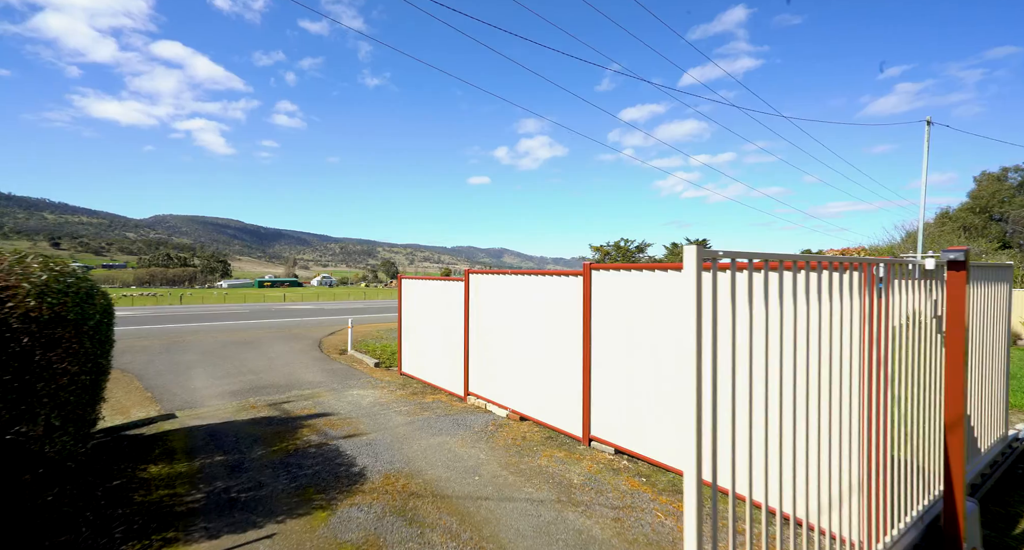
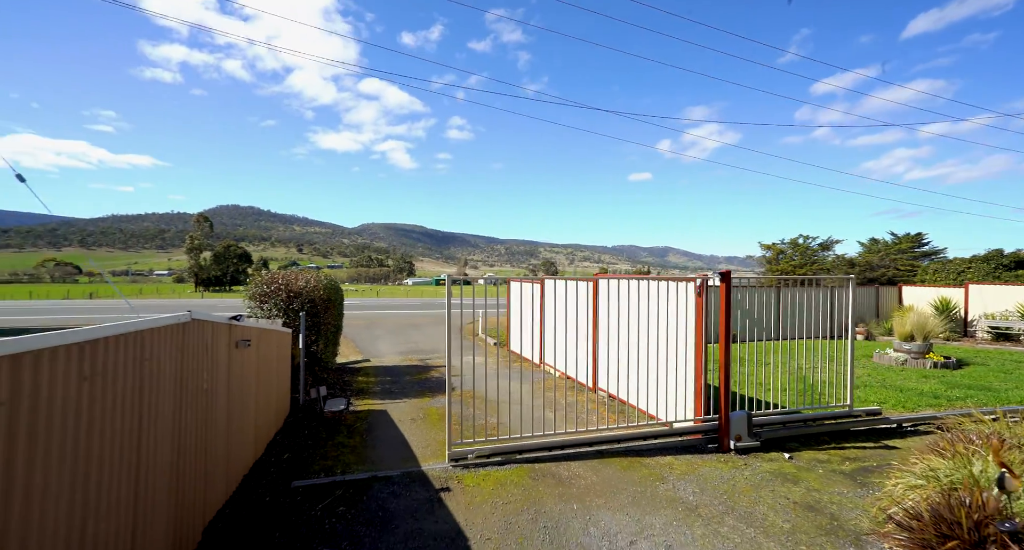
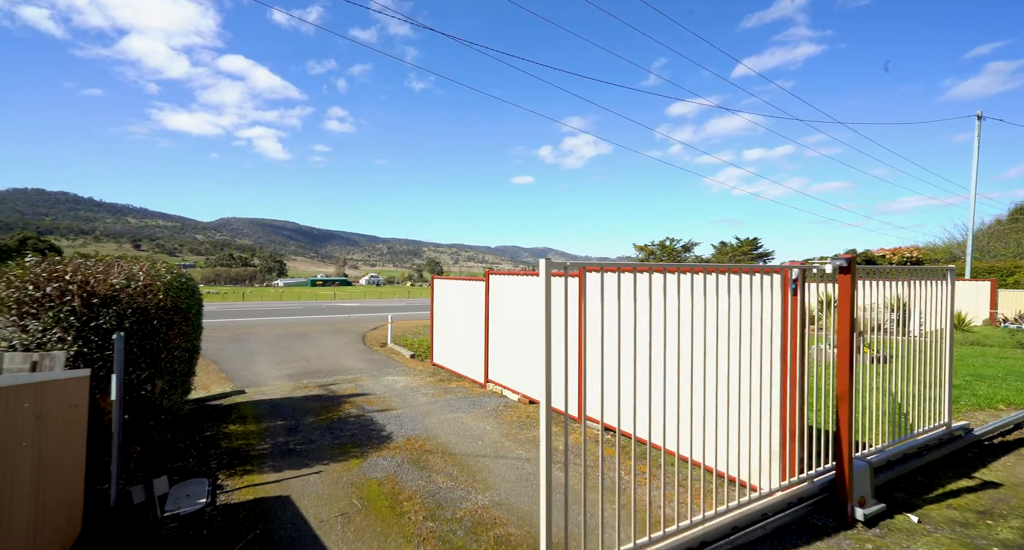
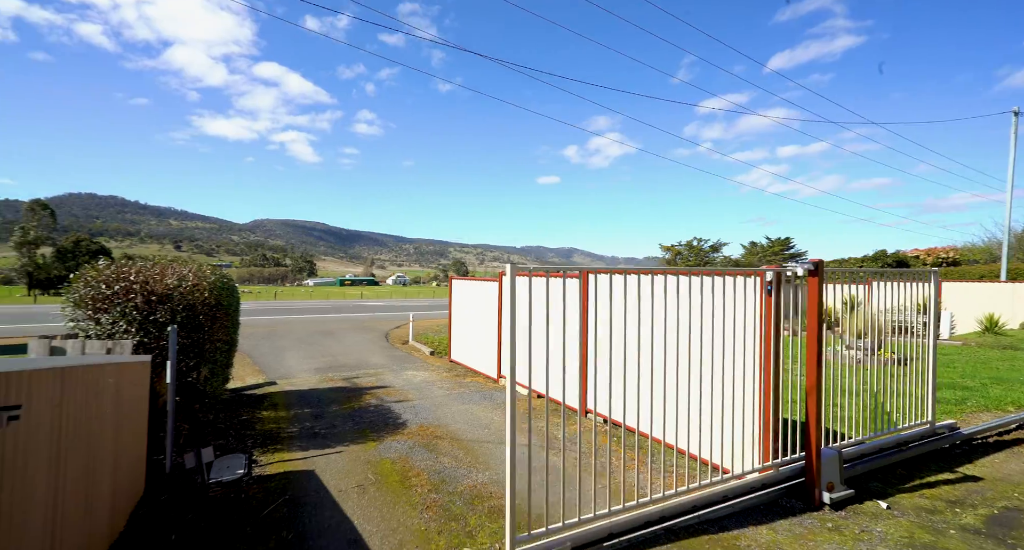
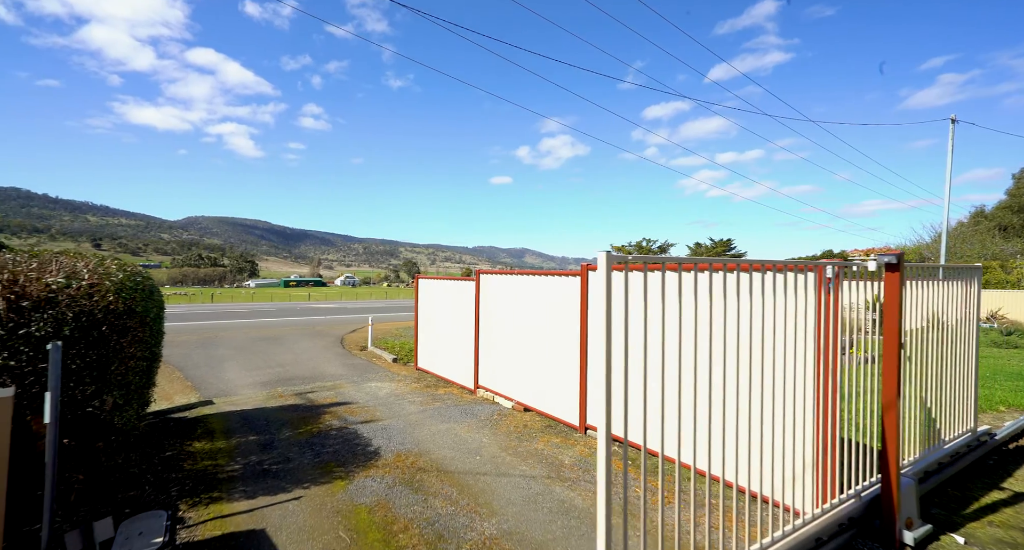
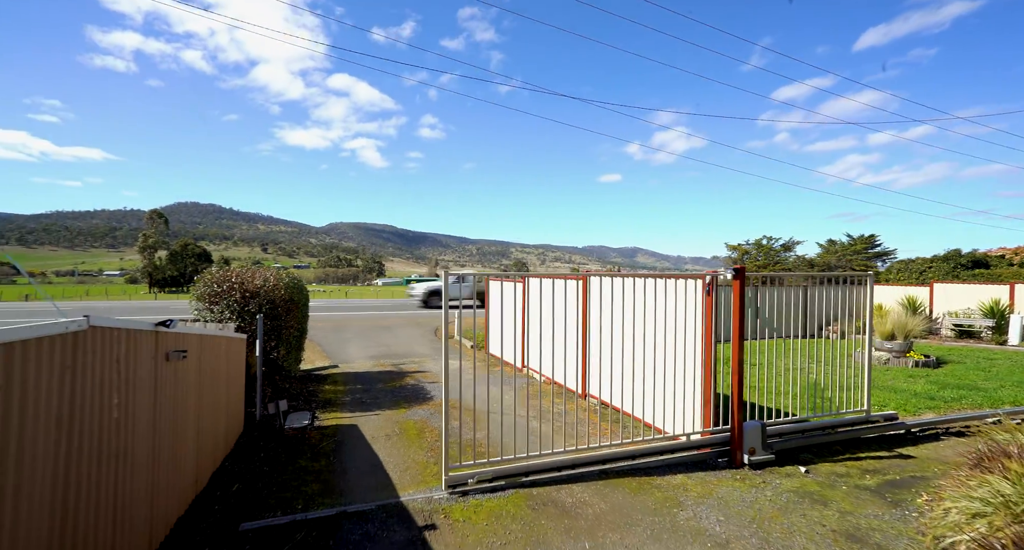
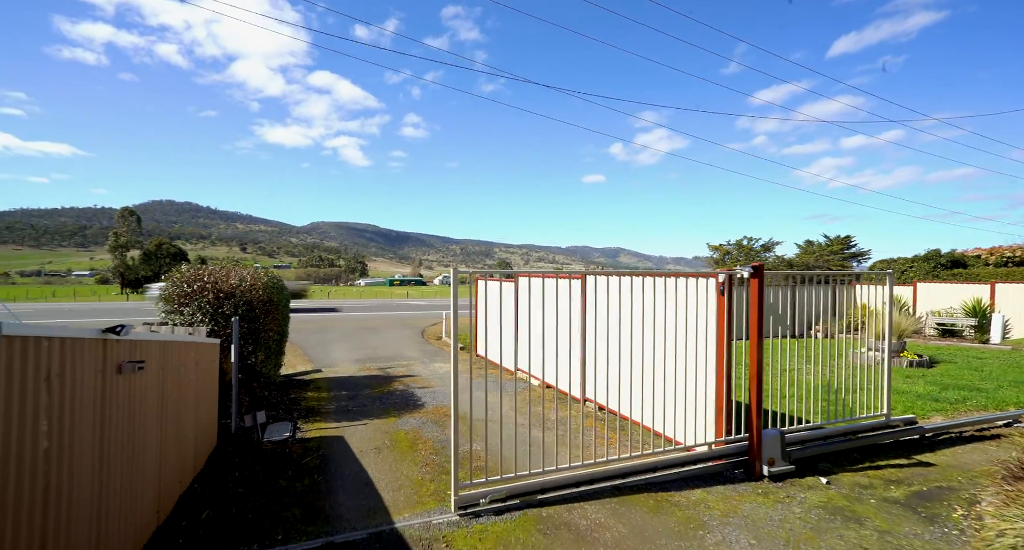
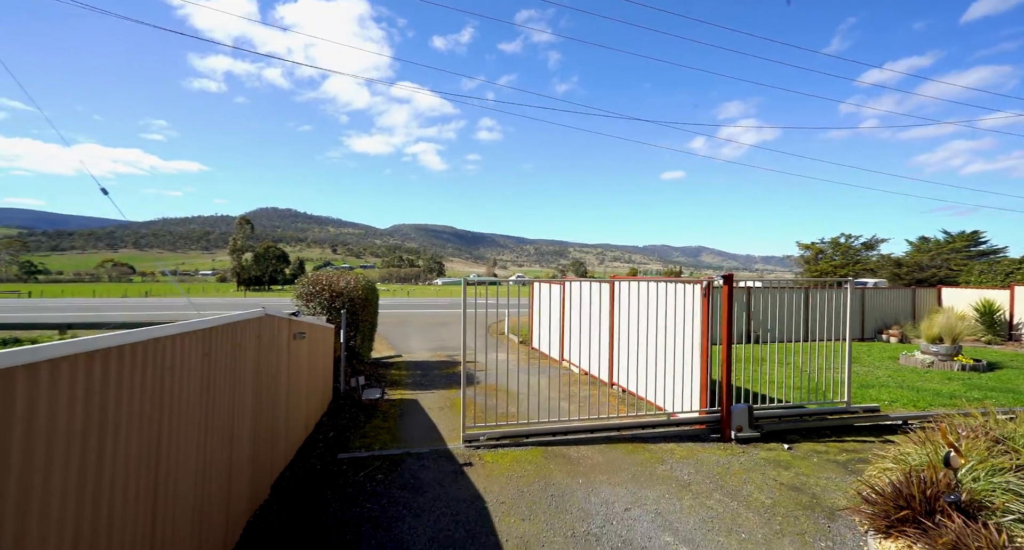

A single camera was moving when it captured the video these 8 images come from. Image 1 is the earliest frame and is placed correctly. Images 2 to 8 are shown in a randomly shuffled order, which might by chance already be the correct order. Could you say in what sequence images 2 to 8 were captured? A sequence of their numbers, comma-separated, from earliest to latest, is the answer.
5, 3, 4, 7, 6, 2, 8
